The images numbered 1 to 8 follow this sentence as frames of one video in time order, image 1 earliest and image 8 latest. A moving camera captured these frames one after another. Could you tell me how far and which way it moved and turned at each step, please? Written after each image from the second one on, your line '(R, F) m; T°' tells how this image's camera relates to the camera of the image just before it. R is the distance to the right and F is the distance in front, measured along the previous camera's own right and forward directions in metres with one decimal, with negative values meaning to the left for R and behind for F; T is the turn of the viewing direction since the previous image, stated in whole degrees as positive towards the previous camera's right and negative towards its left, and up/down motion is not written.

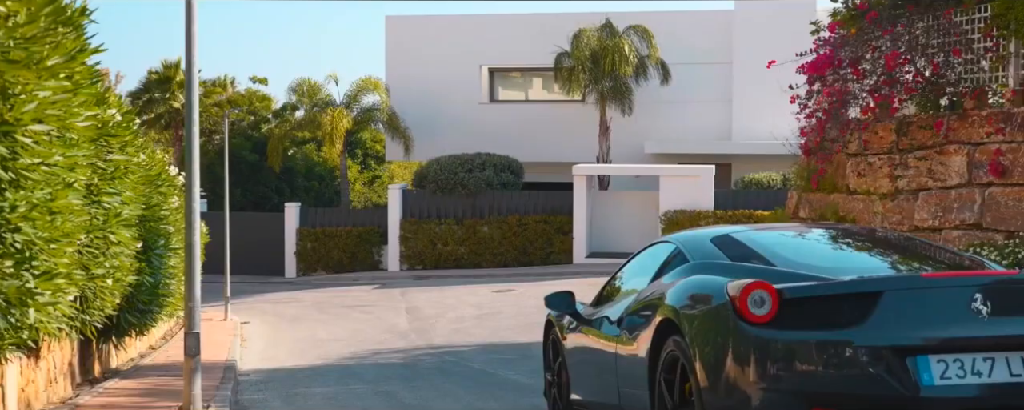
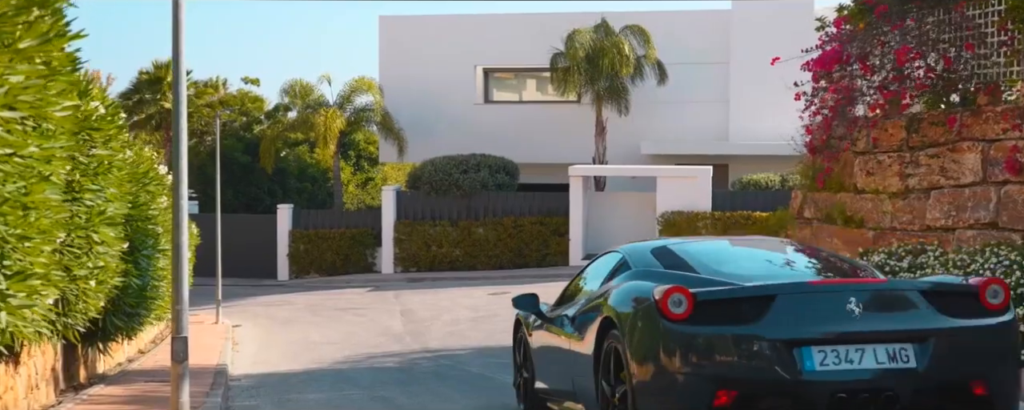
(-0.1, +0.4) m; 0°
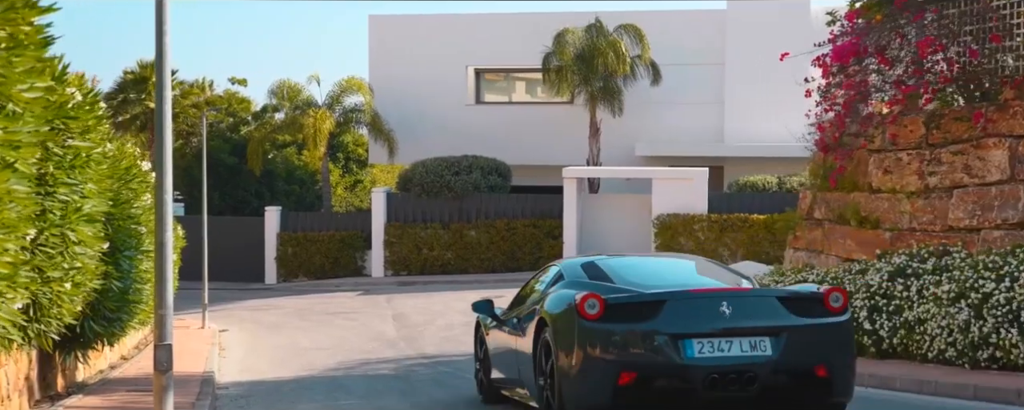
(-0.2, +0.6) m; +1°
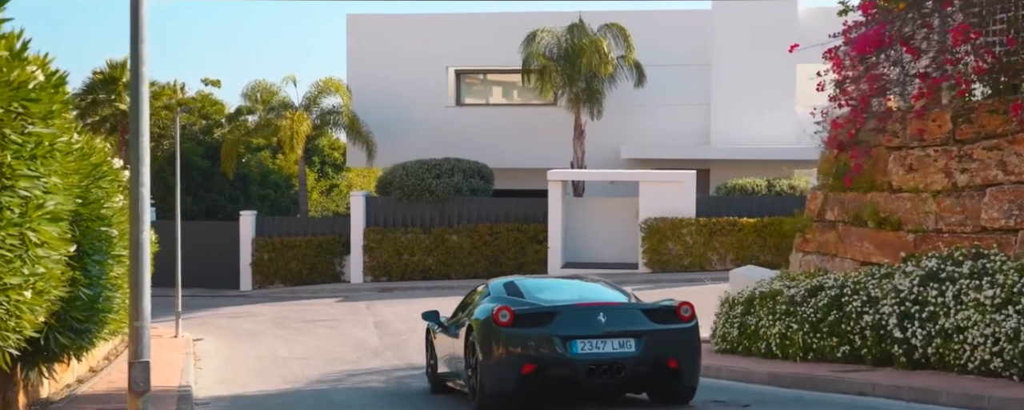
(-0.3, +0.8) m; +1°
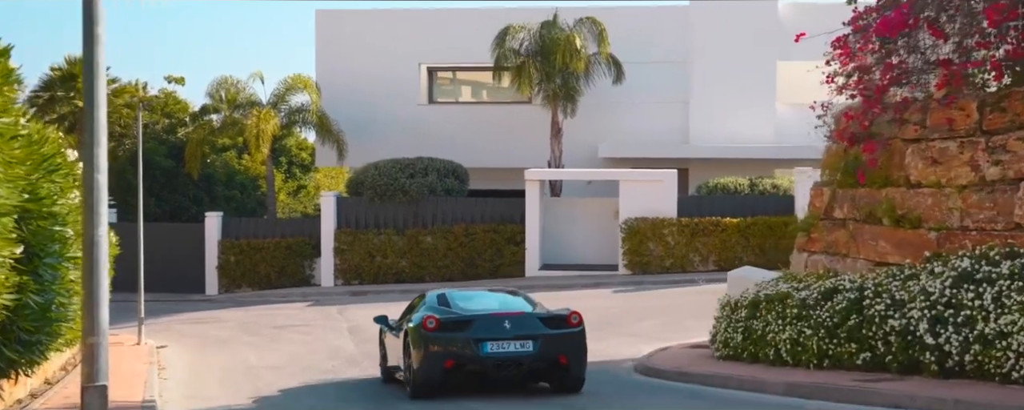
(-0.3, +0.9) m; +2°
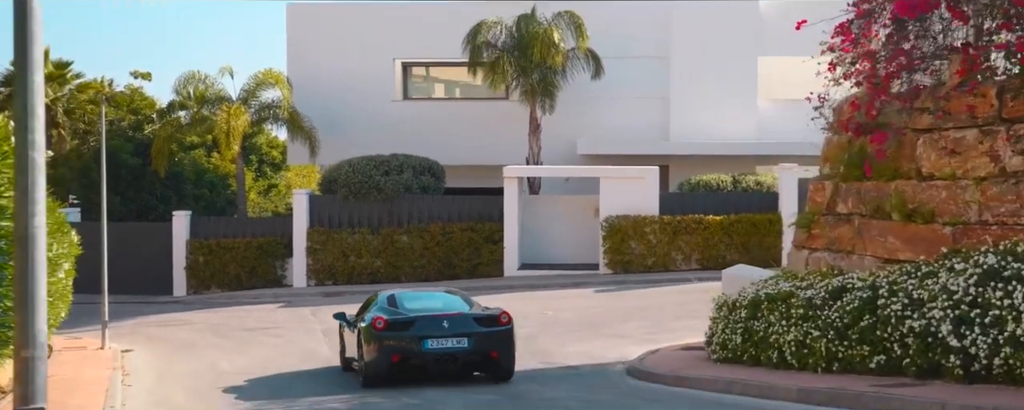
(-0.2, +0.7) m; +2°
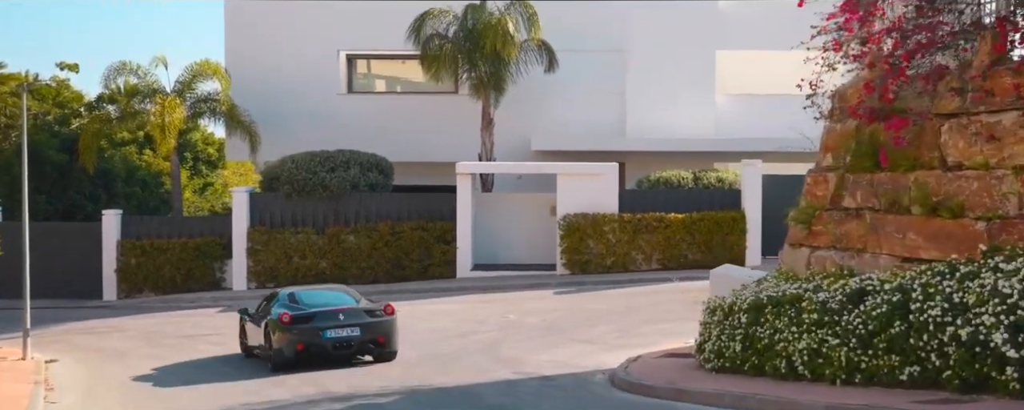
(-0.4, +1.3) m; +3°
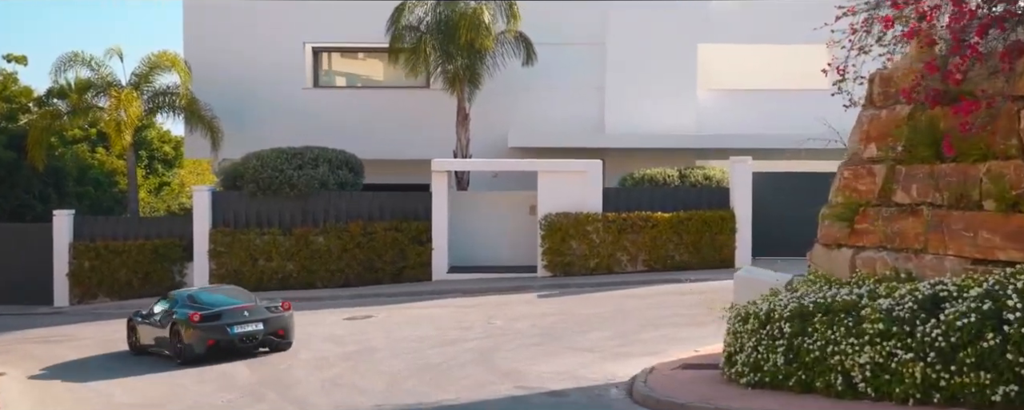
(-0.5, +1.3) m; +2°
